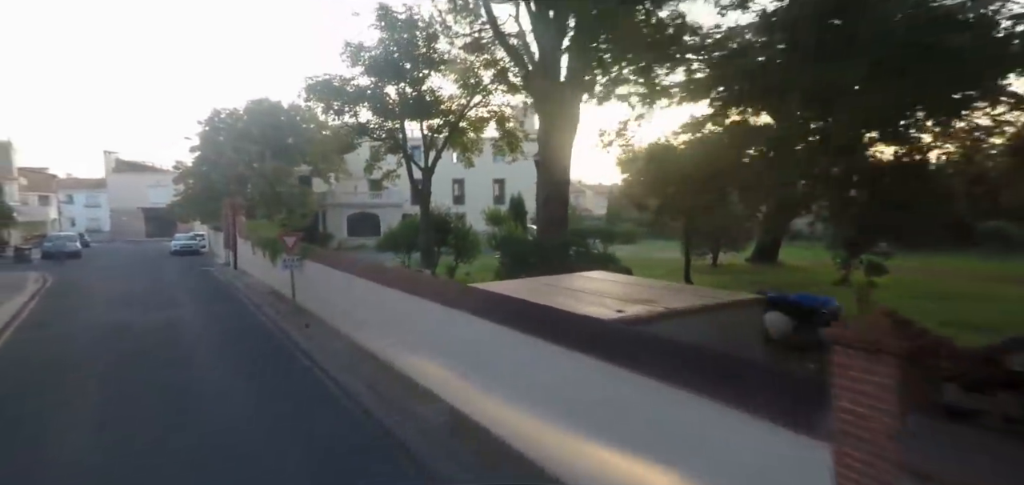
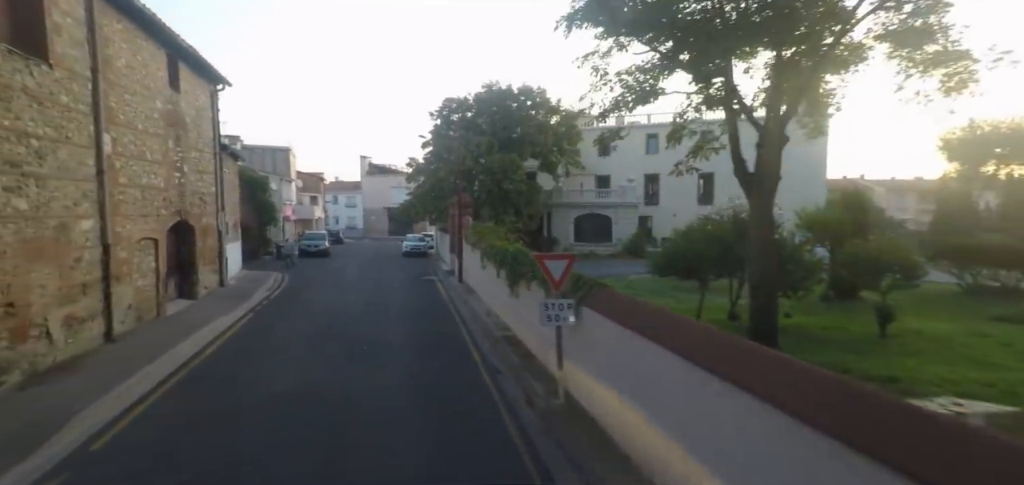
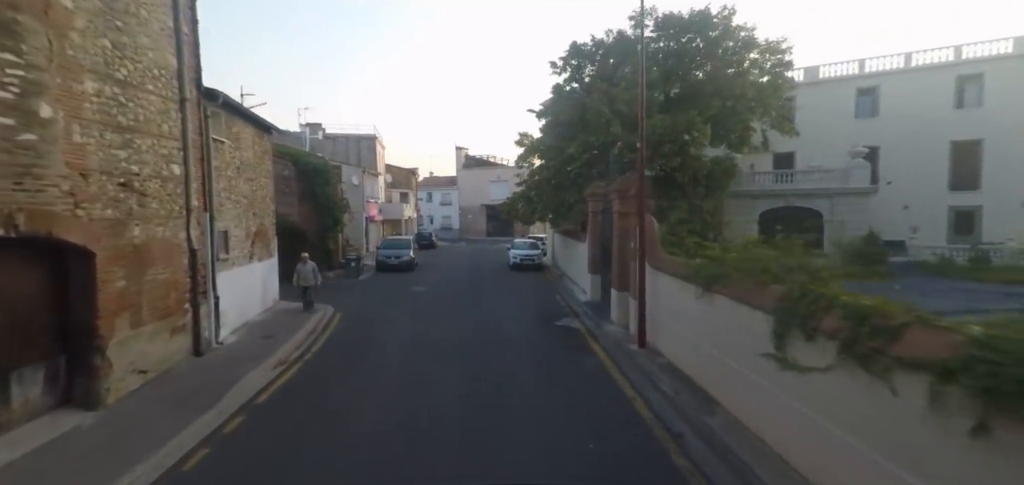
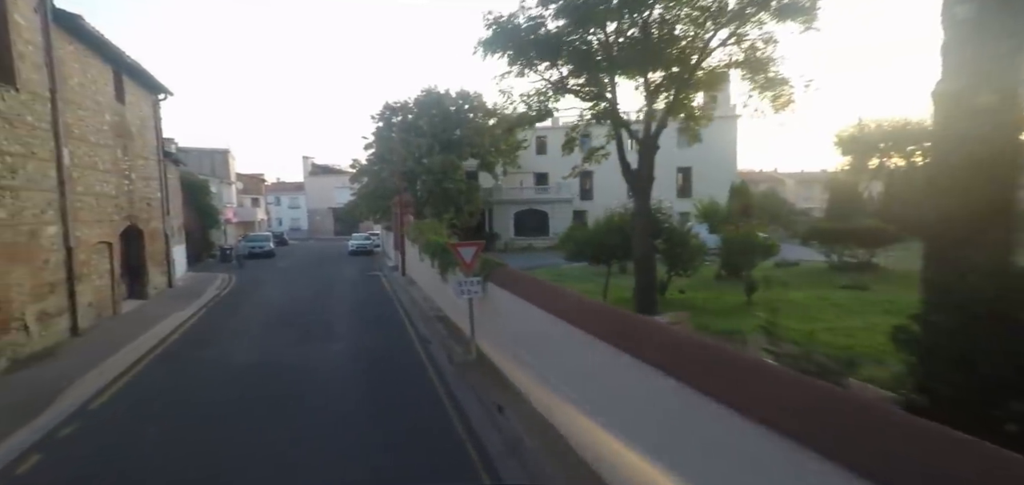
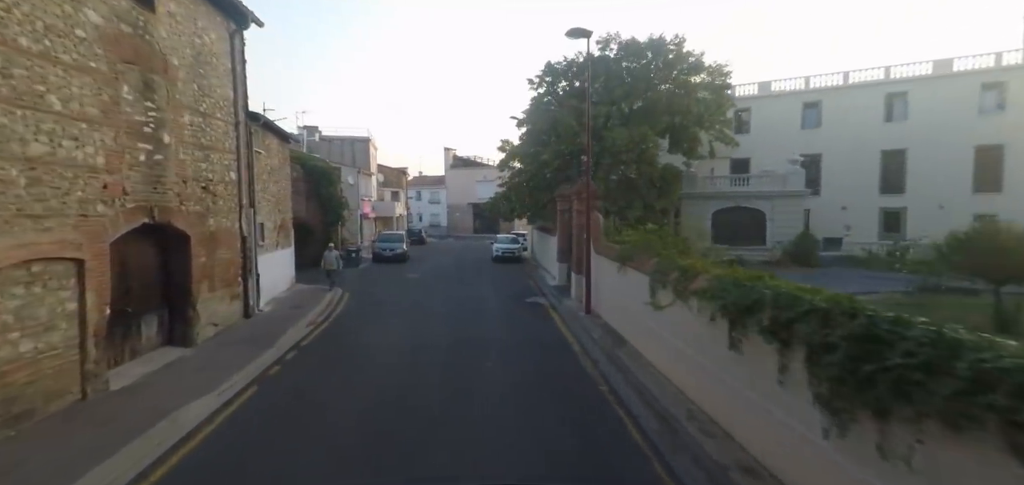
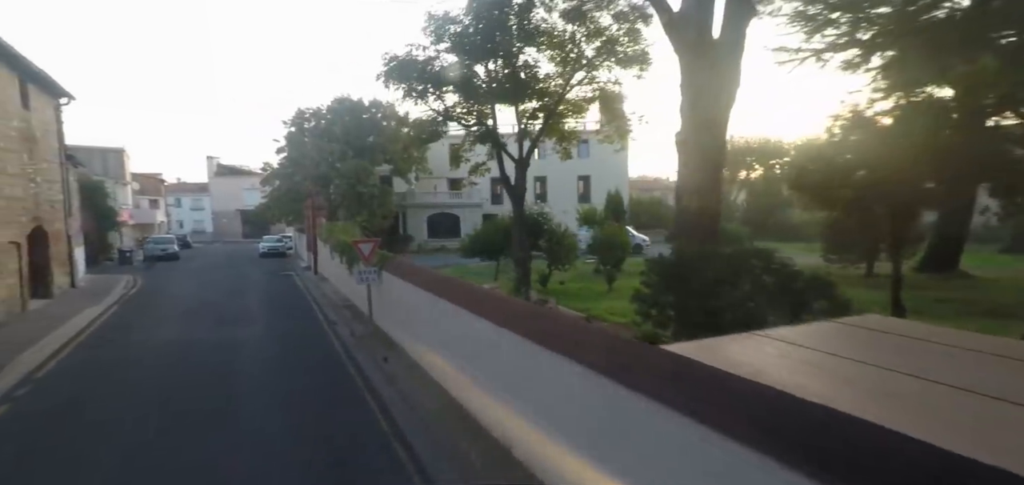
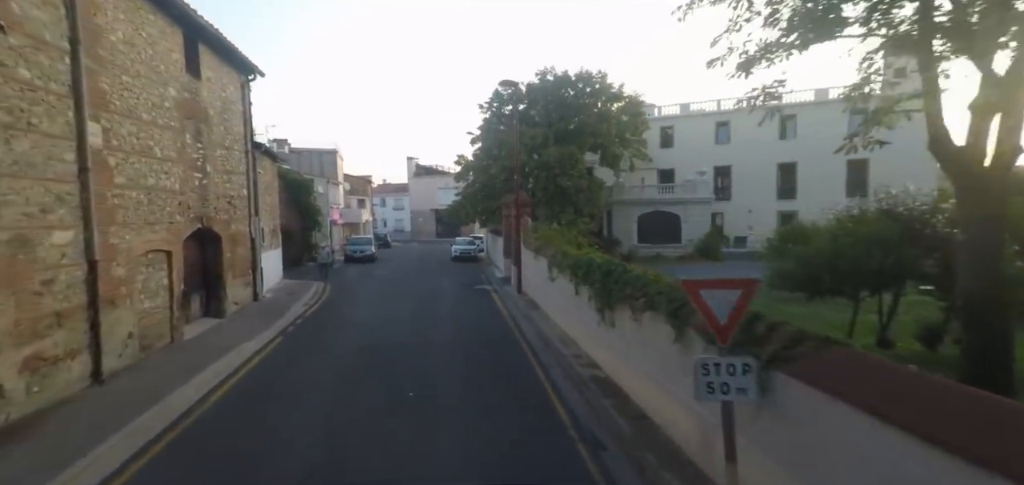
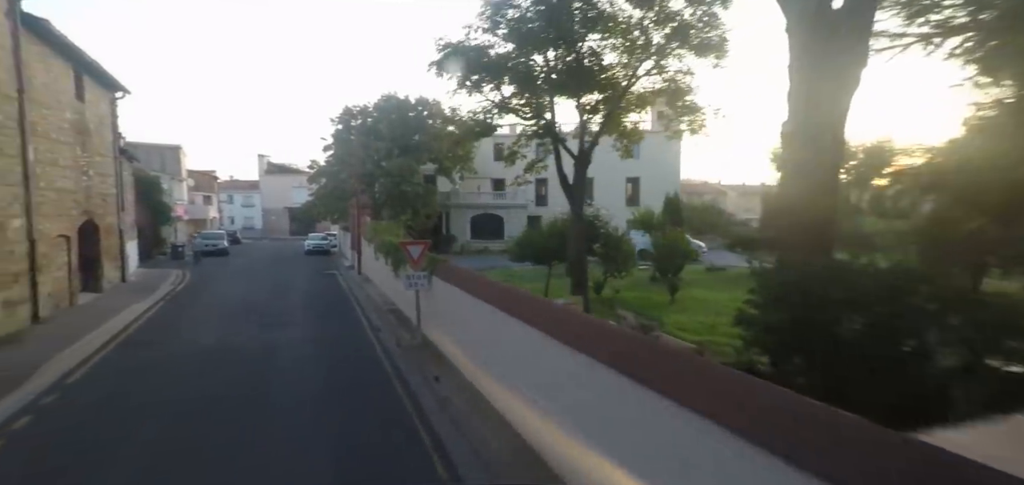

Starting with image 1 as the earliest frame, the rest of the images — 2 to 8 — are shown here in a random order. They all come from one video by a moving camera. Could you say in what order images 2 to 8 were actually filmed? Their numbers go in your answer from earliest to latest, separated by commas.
6, 8, 4, 2, 7, 5, 3
